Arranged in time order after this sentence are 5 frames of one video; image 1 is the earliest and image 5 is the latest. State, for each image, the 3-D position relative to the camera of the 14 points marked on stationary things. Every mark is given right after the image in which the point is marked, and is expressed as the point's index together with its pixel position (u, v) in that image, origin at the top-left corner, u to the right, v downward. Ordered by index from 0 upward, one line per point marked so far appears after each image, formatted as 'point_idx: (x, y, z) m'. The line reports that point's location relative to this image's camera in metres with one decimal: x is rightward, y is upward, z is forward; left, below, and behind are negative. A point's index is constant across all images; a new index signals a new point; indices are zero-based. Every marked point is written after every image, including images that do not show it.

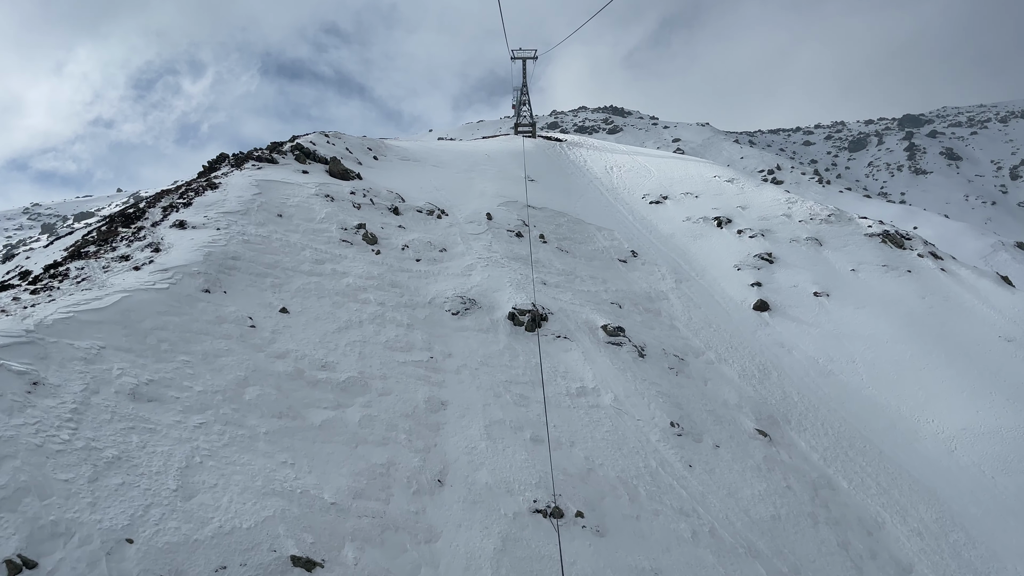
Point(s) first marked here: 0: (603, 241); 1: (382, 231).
0: (+4.1, +2.1, +18.9) m
1: (-4.8, +2.1, +15.8) m
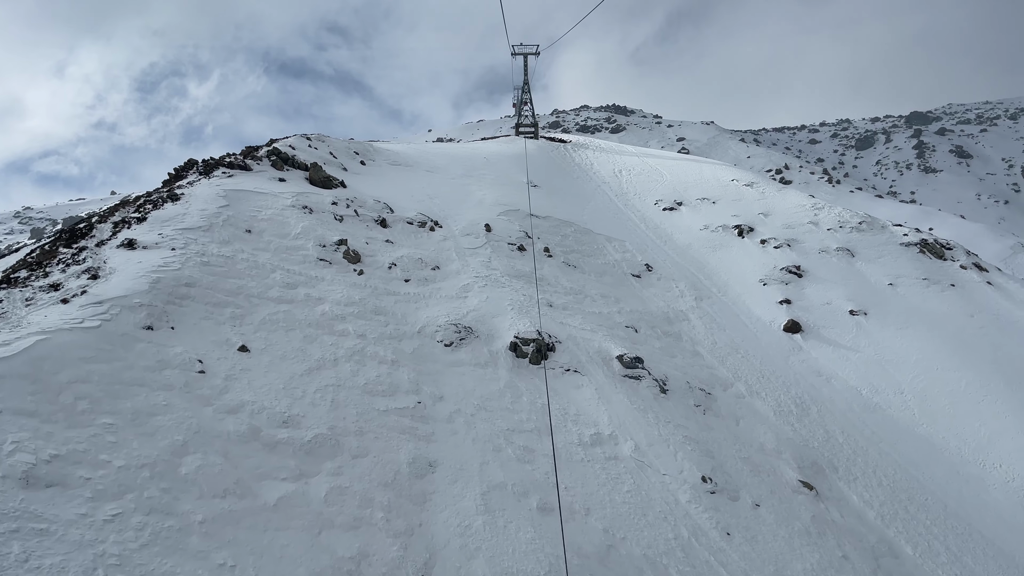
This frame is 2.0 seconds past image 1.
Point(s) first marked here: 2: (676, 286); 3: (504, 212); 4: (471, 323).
0: (+4.1, +1.4, +17.1) m
1: (-4.8, +1.3, +14.0) m
2: (+6.1, +0.1, +15.8) m
3: (-0.4, +3.1, +17.6) m
4: (-1.2, -1.0, +12.1) m
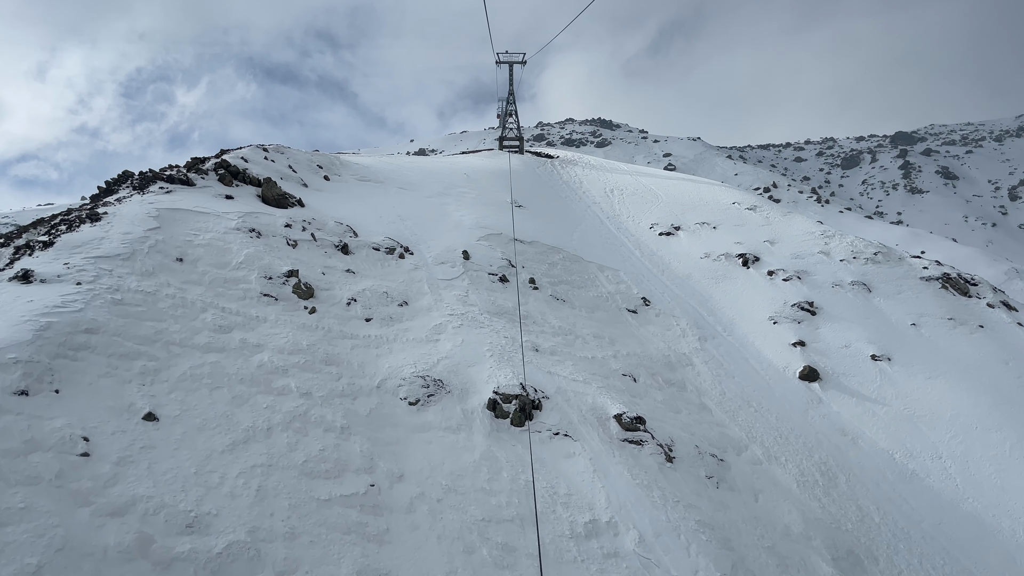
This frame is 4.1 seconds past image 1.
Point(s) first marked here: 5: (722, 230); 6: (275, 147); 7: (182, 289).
0: (+3.5, +0.1, +15.4) m
1: (-5.3, +0.3, +12.0) m
2: (+5.5, -1.2, +14.2) m
3: (-1.0, +1.9, +15.9) m
4: (-1.7, -2.1, +10.2) m
5: (+9.2, +2.5, +18.7) m
6: (-9.7, +5.8, +17.6) m
7: (-7.8, 0.0, +10.1) m
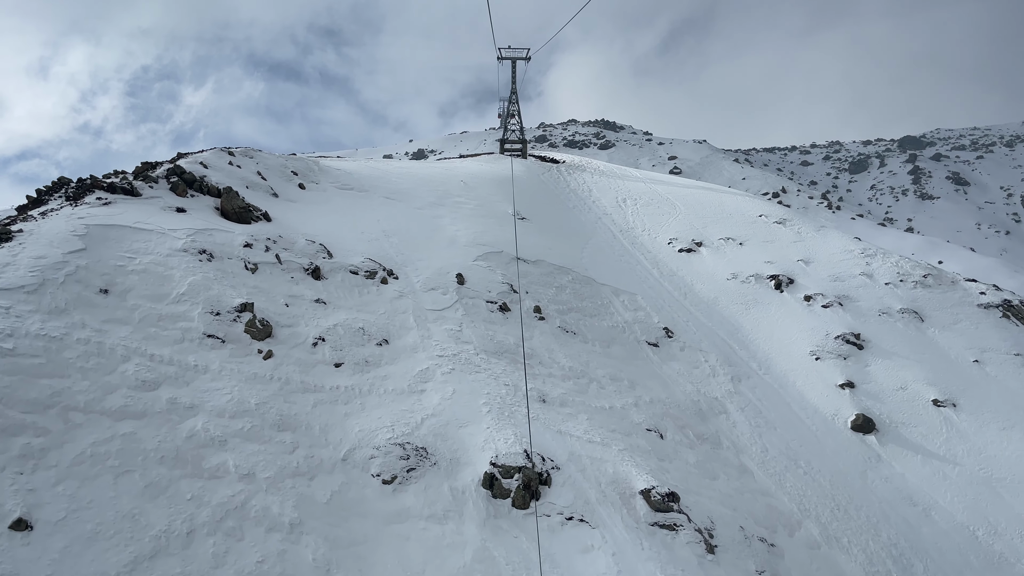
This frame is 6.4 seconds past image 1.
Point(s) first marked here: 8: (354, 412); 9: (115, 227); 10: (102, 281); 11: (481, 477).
0: (+3.5, -0.7, +13.4) m
1: (-5.3, -0.5, +10.0) m
2: (+5.5, -2.0, +12.2) m
3: (-0.9, +1.1, +13.9) m
4: (-1.6, -2.9, +8.2) m
5: (+9.2, +1.7, +16.7) m
6: (-9.7, +5.0, +15.5) m
7: (-7.8, -0.8, +8.1) m
8: (-3.1, -2.4, +8.5) m
9: (-9.5, +1.5, +10.2) m
10: (-8.6, +0.1, +8.9) m
11: (-0.6, -3.4, +7.8) m
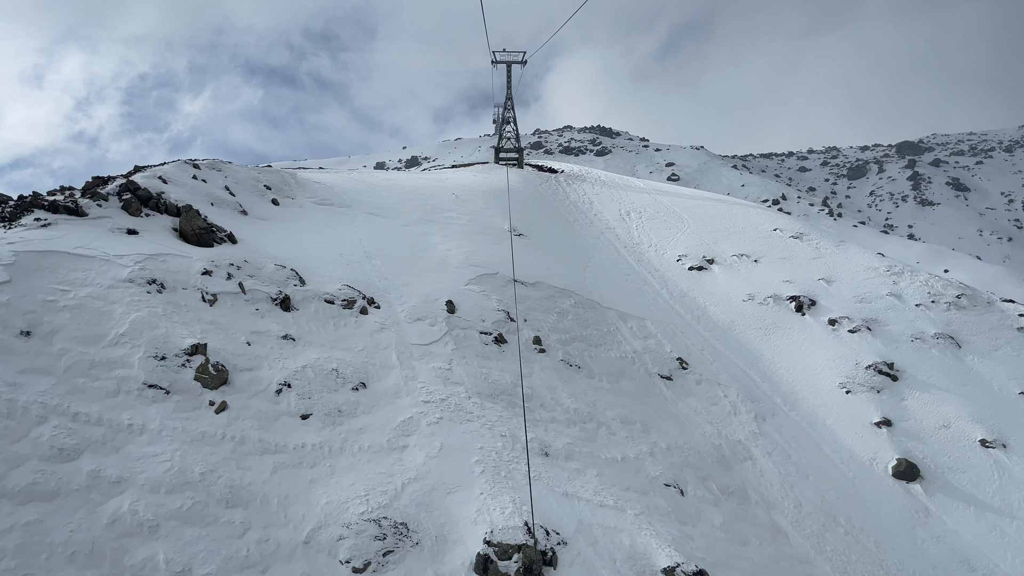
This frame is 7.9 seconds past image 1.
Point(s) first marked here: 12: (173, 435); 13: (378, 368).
0: (+3.4, -1.4, +12.1) m
1: (-5.3, -1.2, +8.7) m
2: (+5.4, -2.7, +10.9) m
3: (-1.0, +0.4, +12.6) m
4: (-1.7, -3.5, +6.8) m
5: (+9.1, +0.9, +15.6) m
6: (-9.8, +4.2, +14.2) m
7: (-7.8, -1.5, +6.7) m
8: (-3.2, -3.1, +7.1) m
9: (-9.6, +0.7, +8.9) m
10: (-8.6, -0.6, +7.6) m
11: (-0.6, -4.1, +6.5) m
12: (-5.5, -2.4, +6.9) m
13: (-2.9, -1.7, +9.2) m
